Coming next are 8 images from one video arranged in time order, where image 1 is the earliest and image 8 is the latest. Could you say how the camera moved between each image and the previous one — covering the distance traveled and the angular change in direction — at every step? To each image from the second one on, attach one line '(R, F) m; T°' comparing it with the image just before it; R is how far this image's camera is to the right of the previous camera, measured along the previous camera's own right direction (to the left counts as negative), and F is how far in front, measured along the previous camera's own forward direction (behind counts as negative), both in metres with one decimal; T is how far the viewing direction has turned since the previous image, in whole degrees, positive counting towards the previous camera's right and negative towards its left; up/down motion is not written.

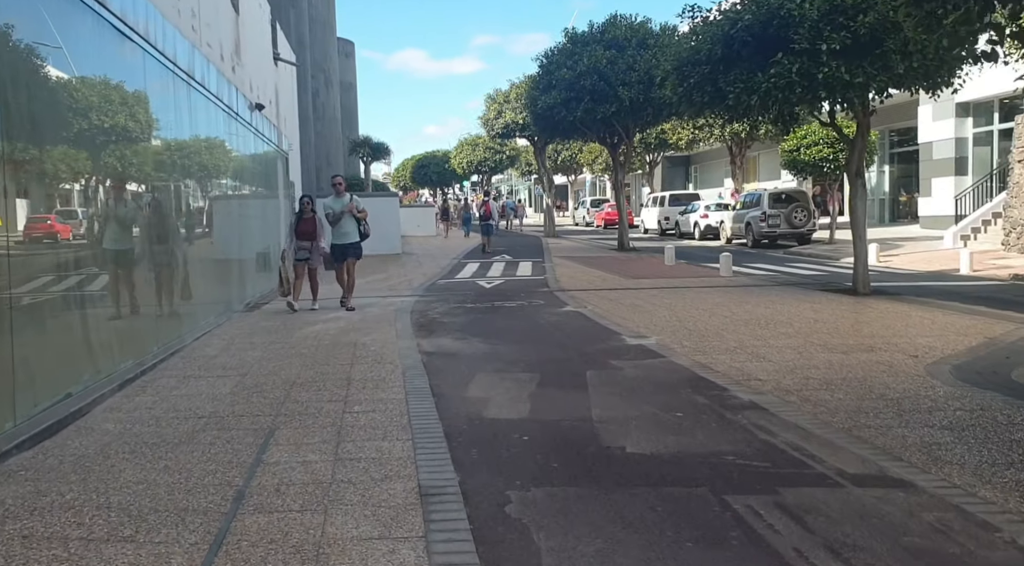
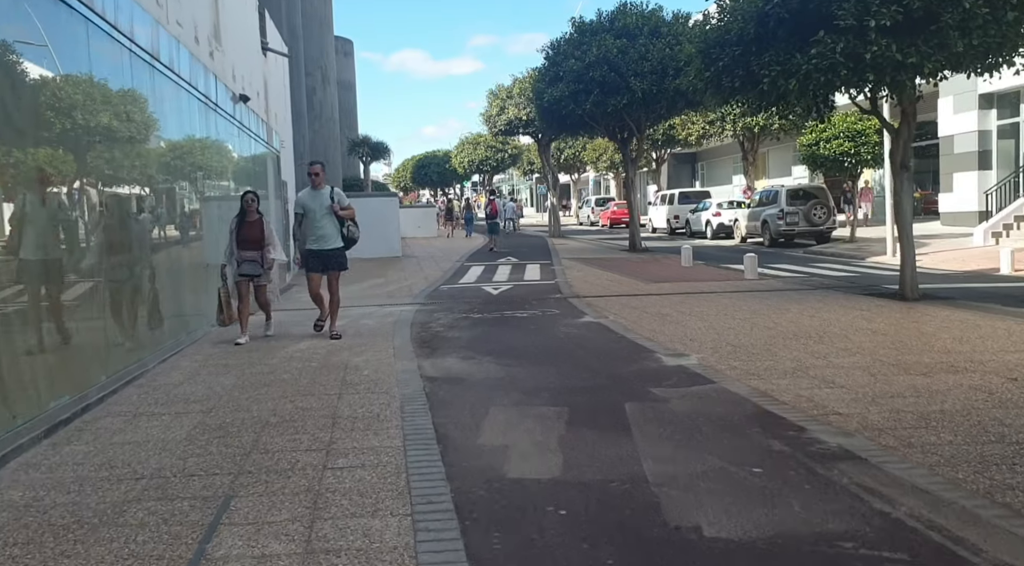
(-0.1, +1.3) m; 0°
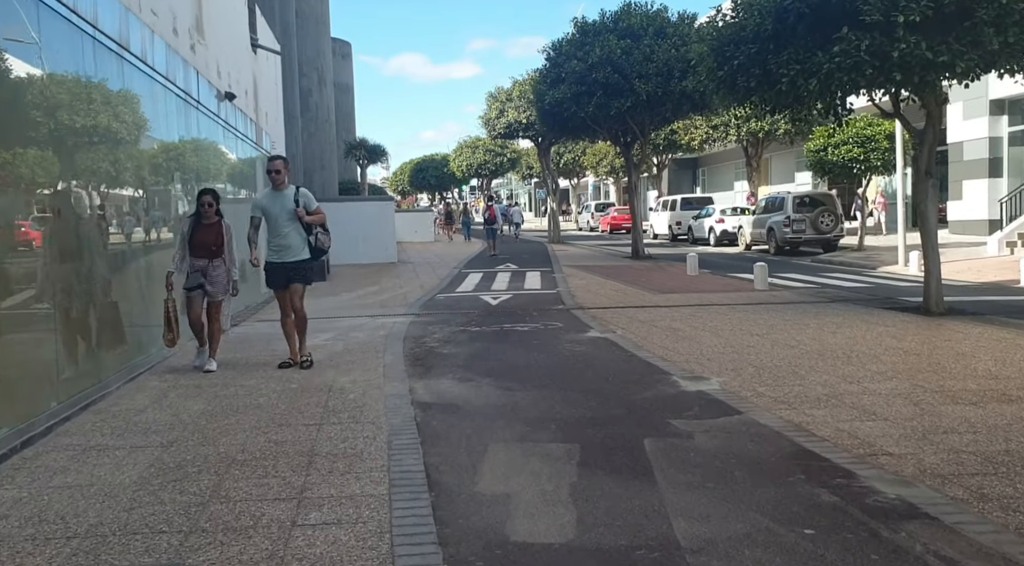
(0.0, +0.7) m; 0°
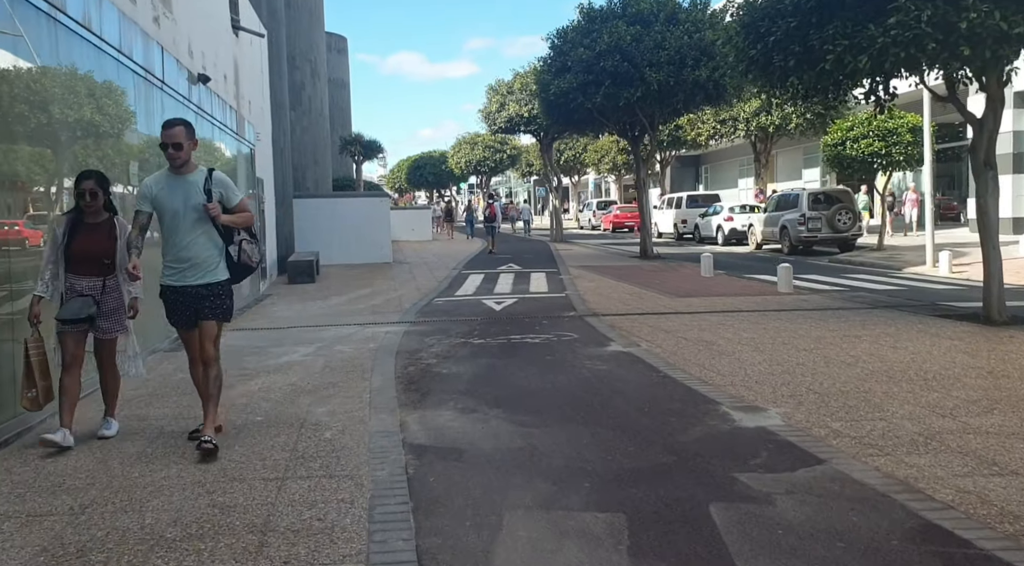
(-0.1, +1.3) m; 0°
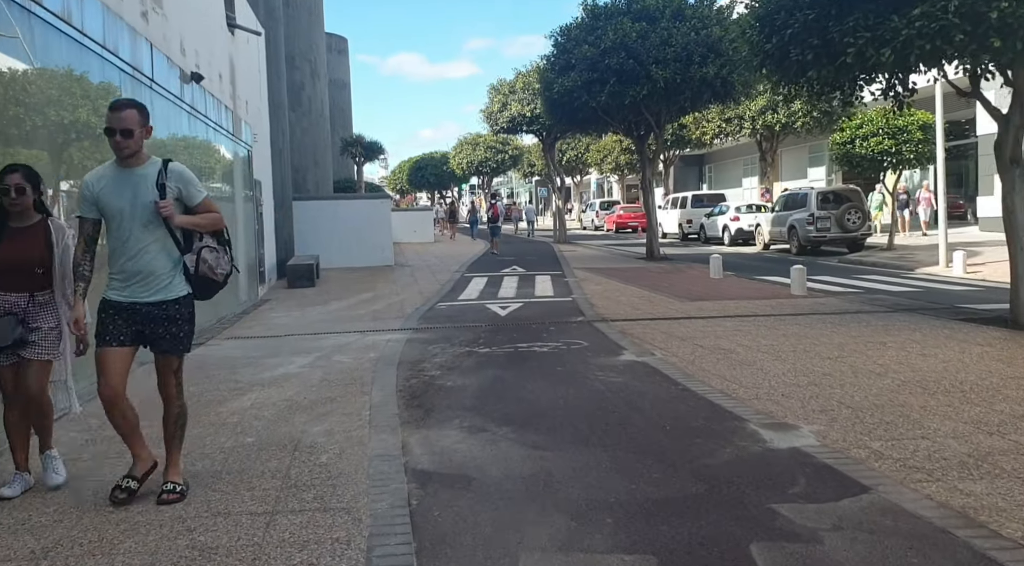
(-0.1, +0.4) m; 0°
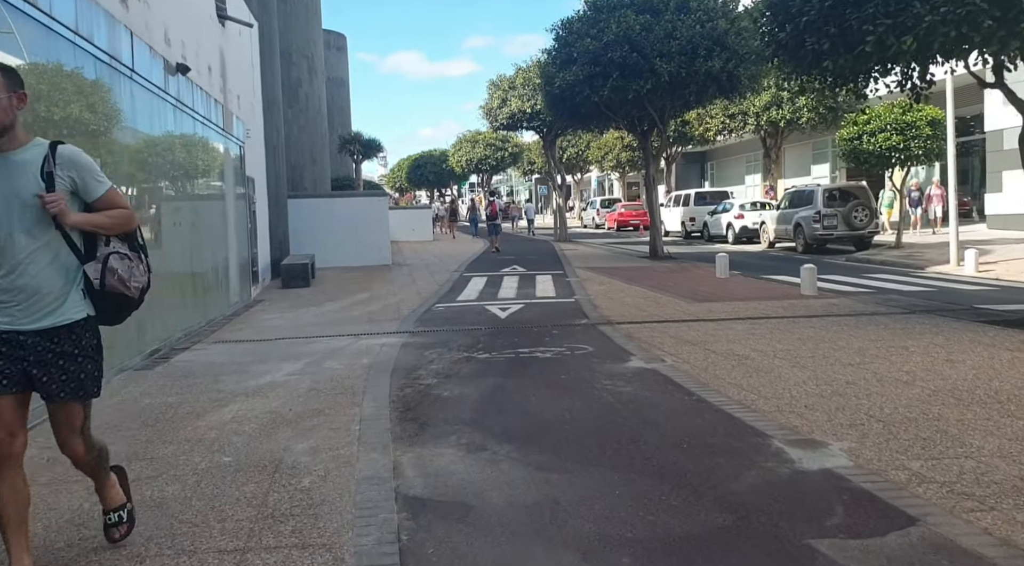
(0.0, +0.5) m; 0°
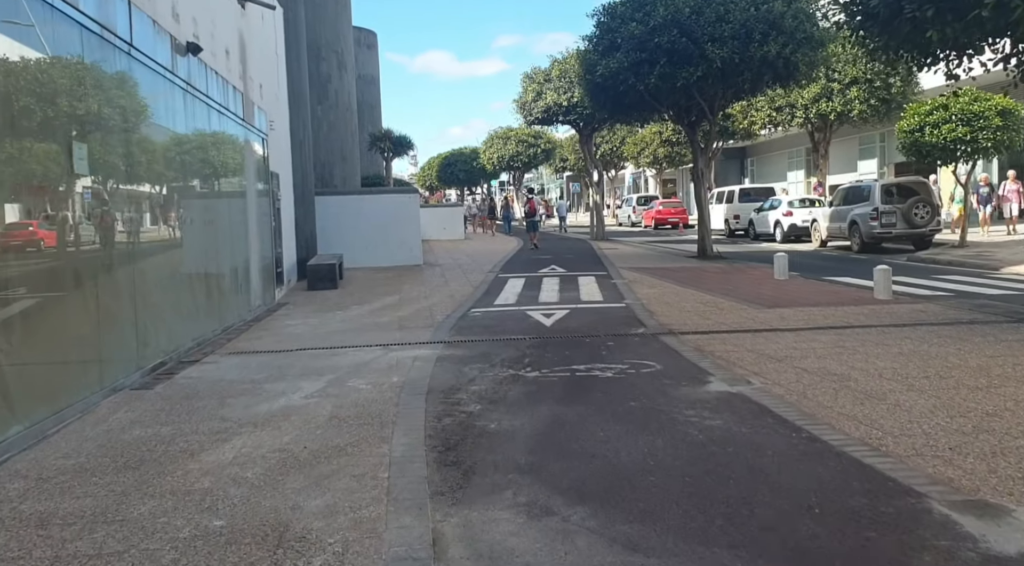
(-0.2, +1.2) m; -2°
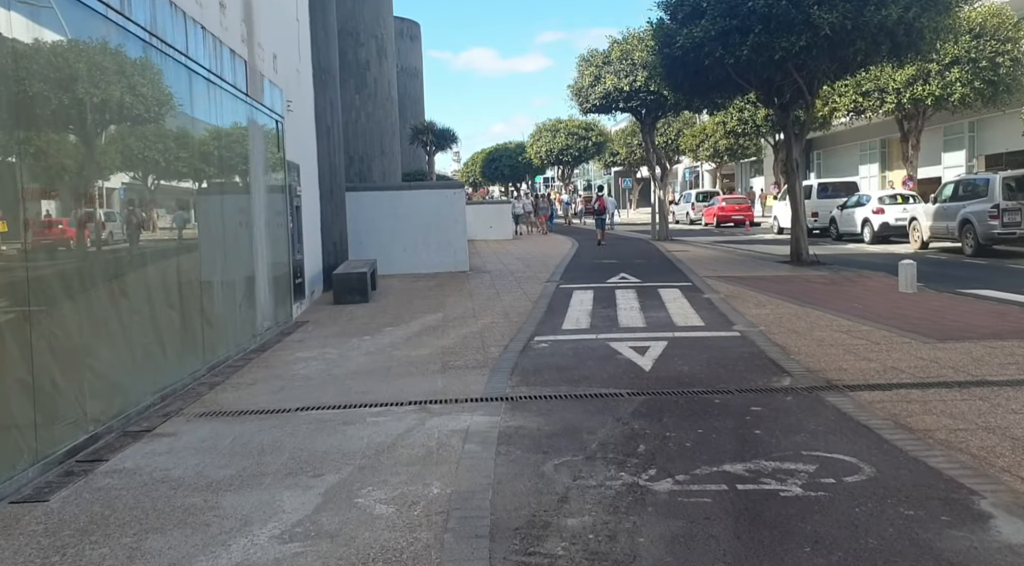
(-0.4, +2.7) m; -3°
